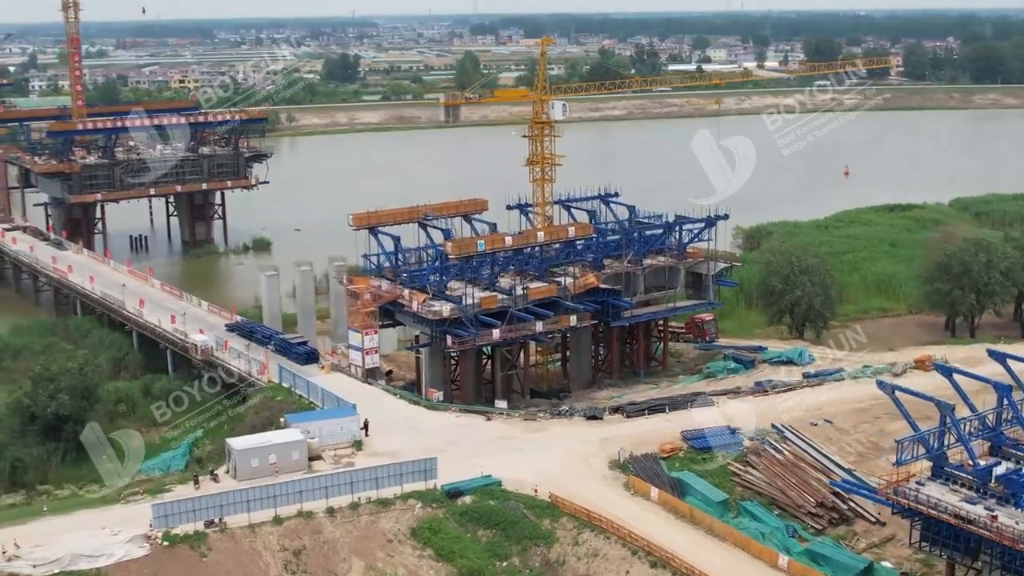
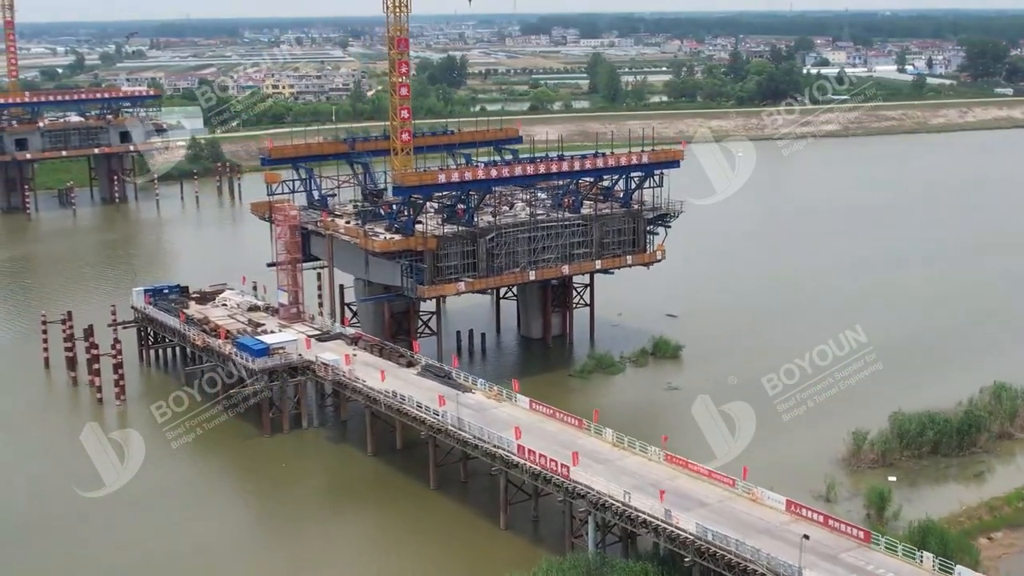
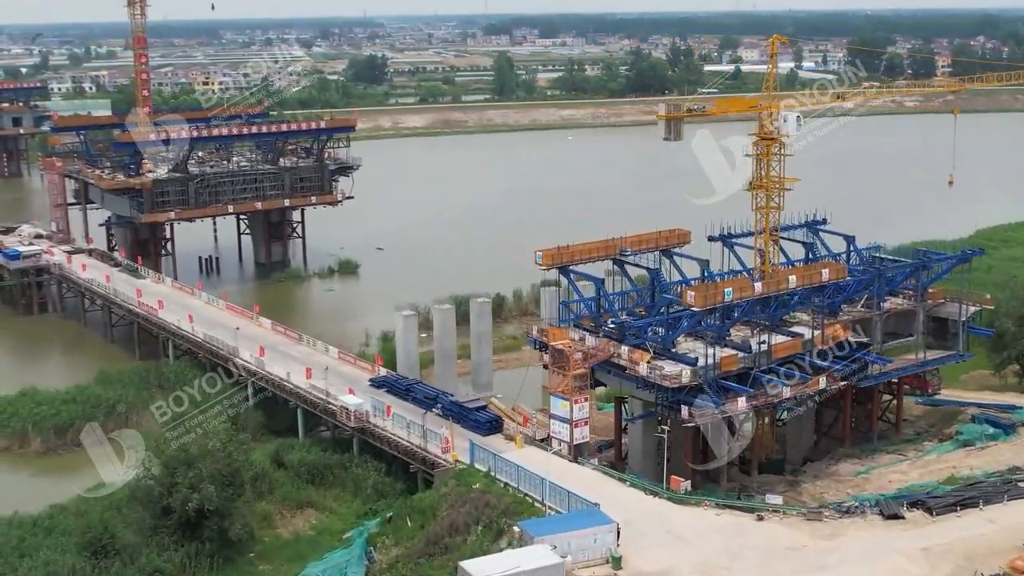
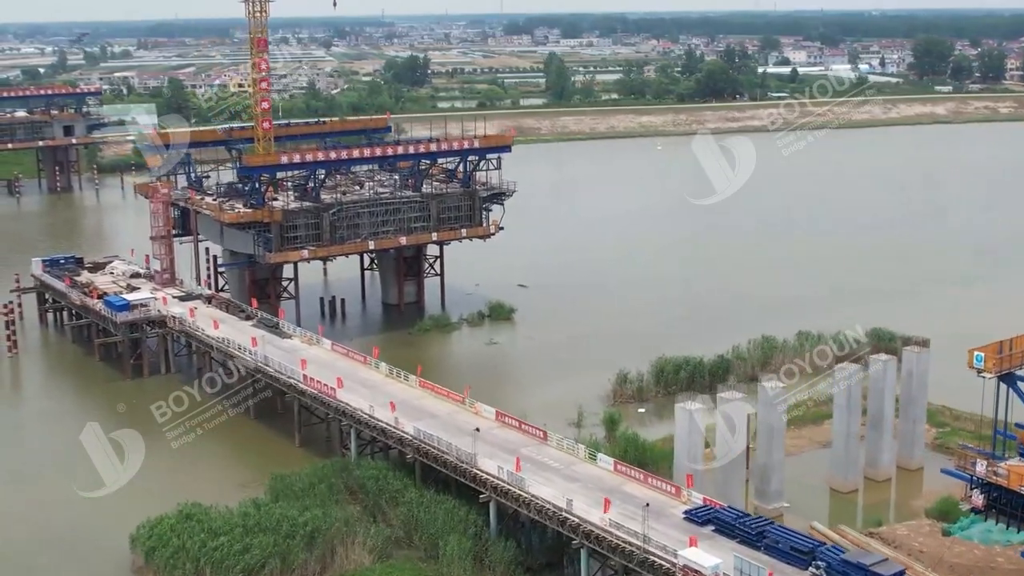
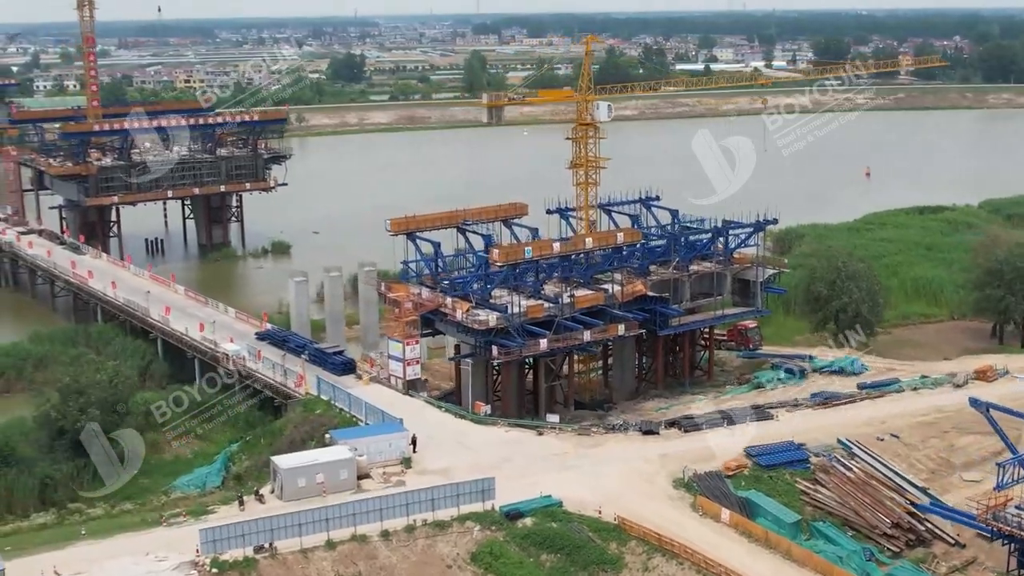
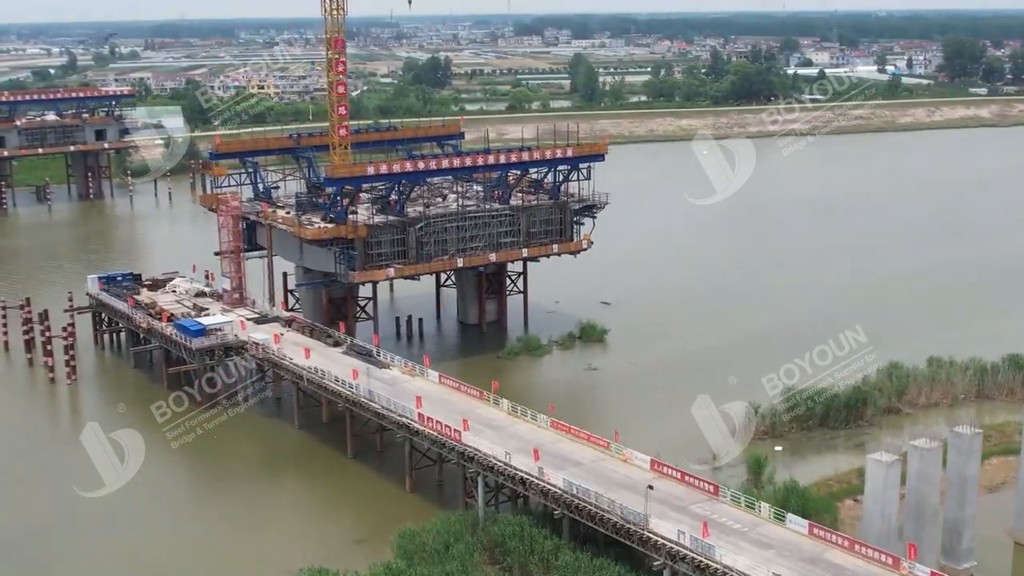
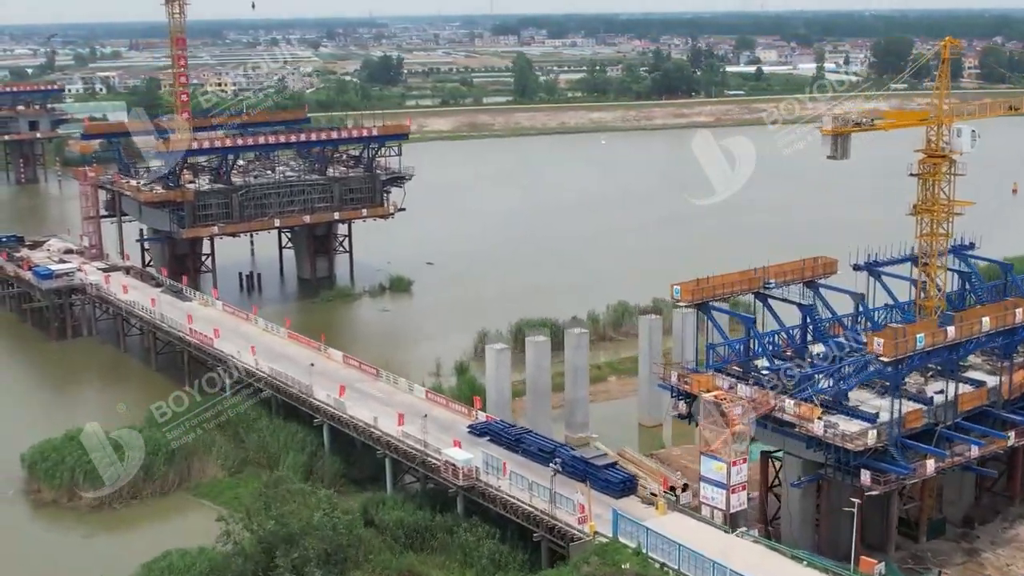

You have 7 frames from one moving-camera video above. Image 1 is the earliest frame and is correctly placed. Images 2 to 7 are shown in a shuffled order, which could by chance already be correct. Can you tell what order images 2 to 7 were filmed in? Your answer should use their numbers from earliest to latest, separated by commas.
5, 3, 7, 4, 6, 2
